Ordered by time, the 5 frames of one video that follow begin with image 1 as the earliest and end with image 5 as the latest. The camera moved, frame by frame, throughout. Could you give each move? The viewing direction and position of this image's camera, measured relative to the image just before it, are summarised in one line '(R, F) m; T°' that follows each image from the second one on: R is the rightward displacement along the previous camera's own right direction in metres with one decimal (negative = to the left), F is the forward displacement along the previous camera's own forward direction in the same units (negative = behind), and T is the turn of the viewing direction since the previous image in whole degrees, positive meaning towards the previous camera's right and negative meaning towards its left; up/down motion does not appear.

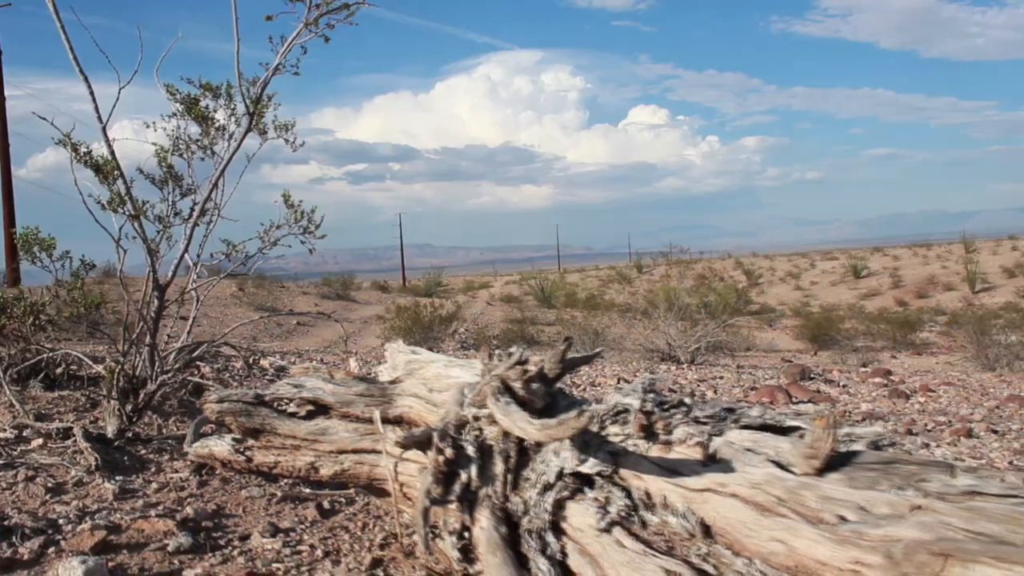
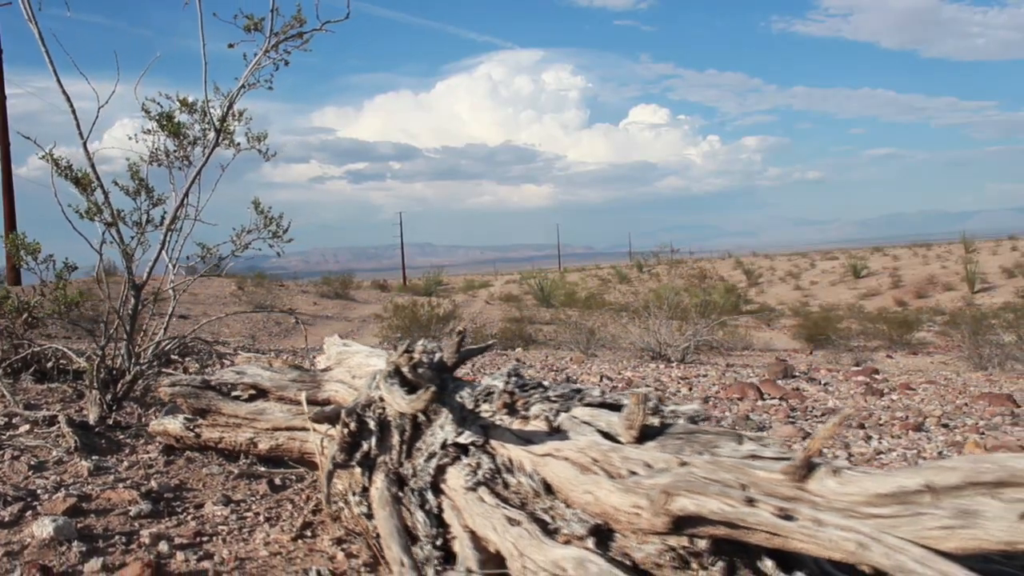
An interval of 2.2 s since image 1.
(+0.4, -0.6) m; 0°
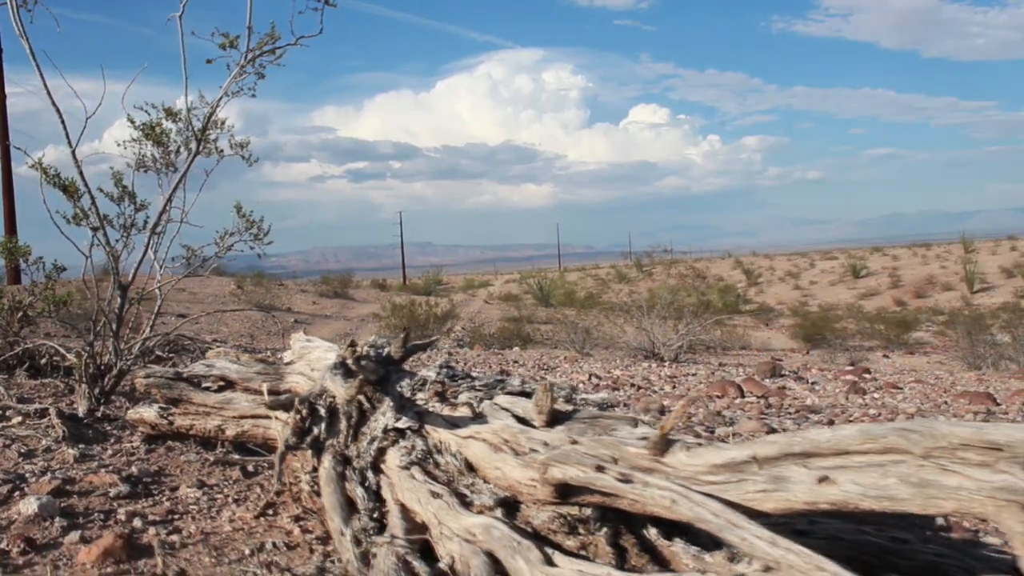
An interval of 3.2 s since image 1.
(+0.3, -0.4) m; 0°
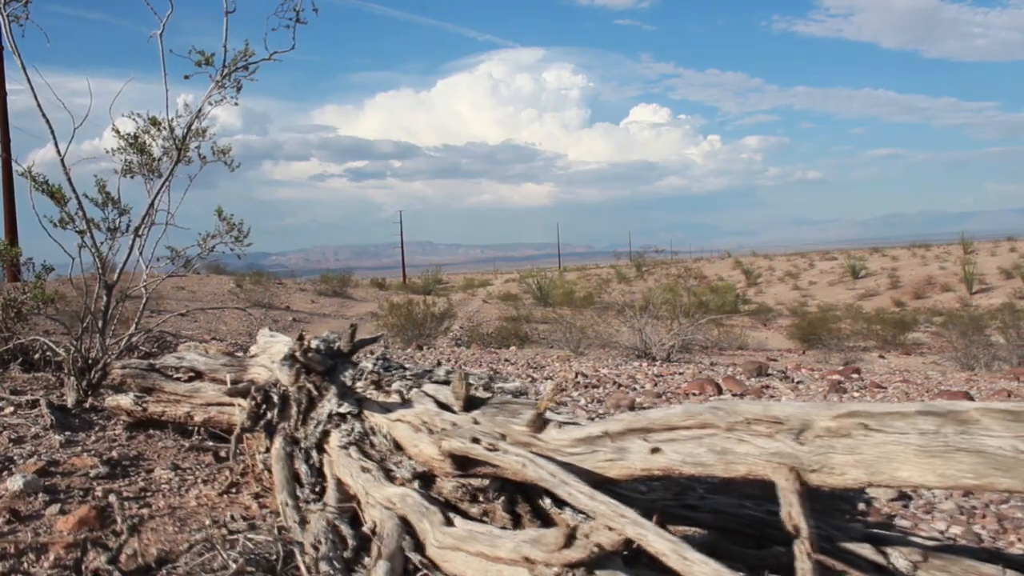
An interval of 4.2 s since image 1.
(+0.4, -0.5) m; 0°
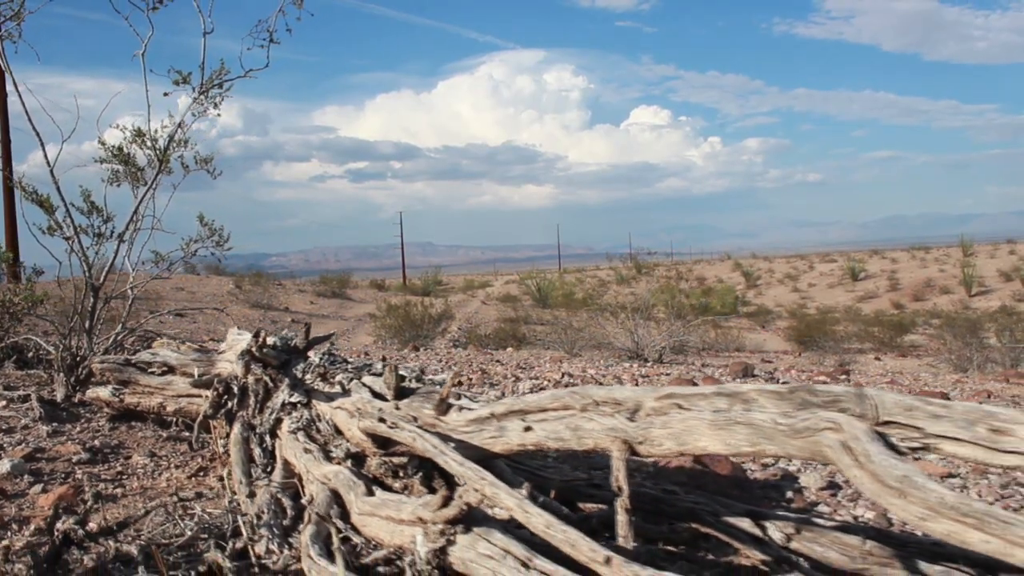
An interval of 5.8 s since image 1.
(+0.4, -0.5) m; 0°
